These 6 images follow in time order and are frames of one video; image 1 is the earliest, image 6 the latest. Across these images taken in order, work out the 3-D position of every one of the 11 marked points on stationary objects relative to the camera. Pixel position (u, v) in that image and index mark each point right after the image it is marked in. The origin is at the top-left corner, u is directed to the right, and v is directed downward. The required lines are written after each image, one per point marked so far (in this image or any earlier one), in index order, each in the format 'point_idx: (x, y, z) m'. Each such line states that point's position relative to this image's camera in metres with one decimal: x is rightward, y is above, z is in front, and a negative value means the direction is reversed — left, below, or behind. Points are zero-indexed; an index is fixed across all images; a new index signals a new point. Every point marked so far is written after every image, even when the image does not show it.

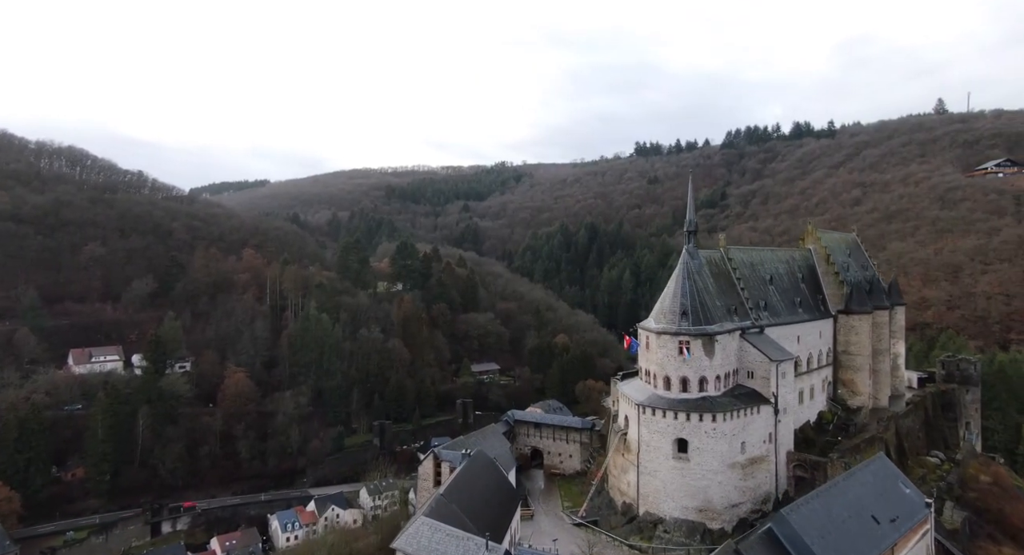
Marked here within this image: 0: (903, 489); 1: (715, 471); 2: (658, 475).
0: (+10.9, -5.9, +17.2) m
1: (+6.2, -5.9, +18.8) m
2: (+4.6, -6.3, +19.6) m
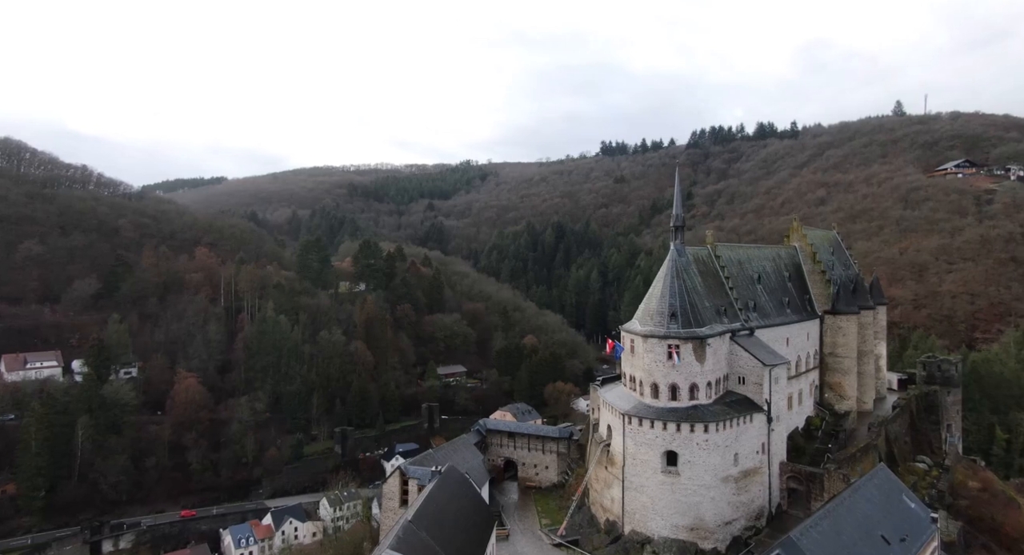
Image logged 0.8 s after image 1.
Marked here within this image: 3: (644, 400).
0: (+10.3, -5.8, +16.0) m
1: (+5.5, -5.9, +17.4) m
2: (+3.9, -6.2, +18.0) m
3: (+4.0, -3.7, +18.6) m
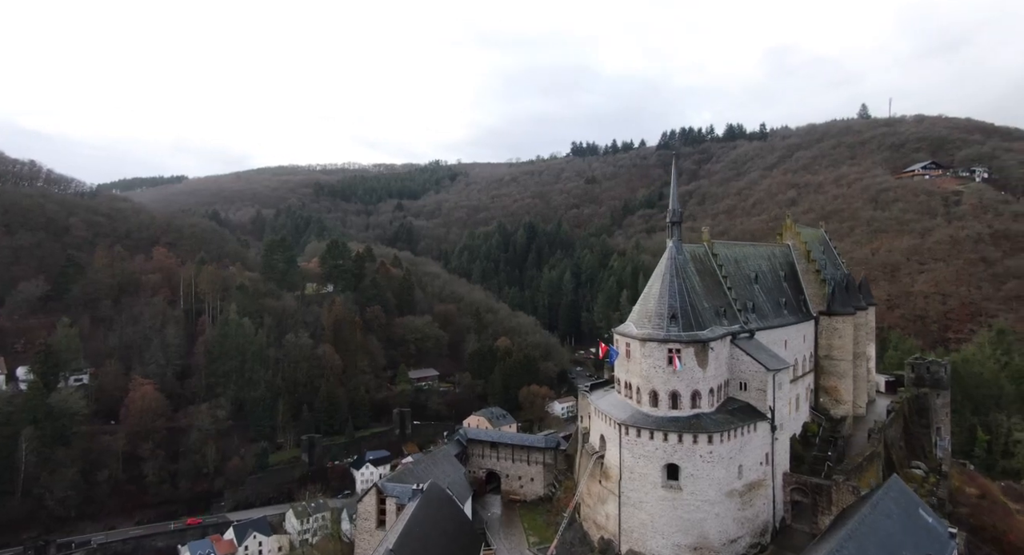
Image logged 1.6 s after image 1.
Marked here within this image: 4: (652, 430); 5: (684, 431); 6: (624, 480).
0: (+10.1, -5.8, +15.0) m
1: (+5.2, -5.9, +16.1) m
2: (+3.6, -6.2, +16.7) m
3: (+3.6, -3.7, +17.2) m
4: (+3.8, -4.1, +16.6) m
5: (+4.5, -4.1, +16.2) m
6: (+3.1, -5.7, +17.1) m
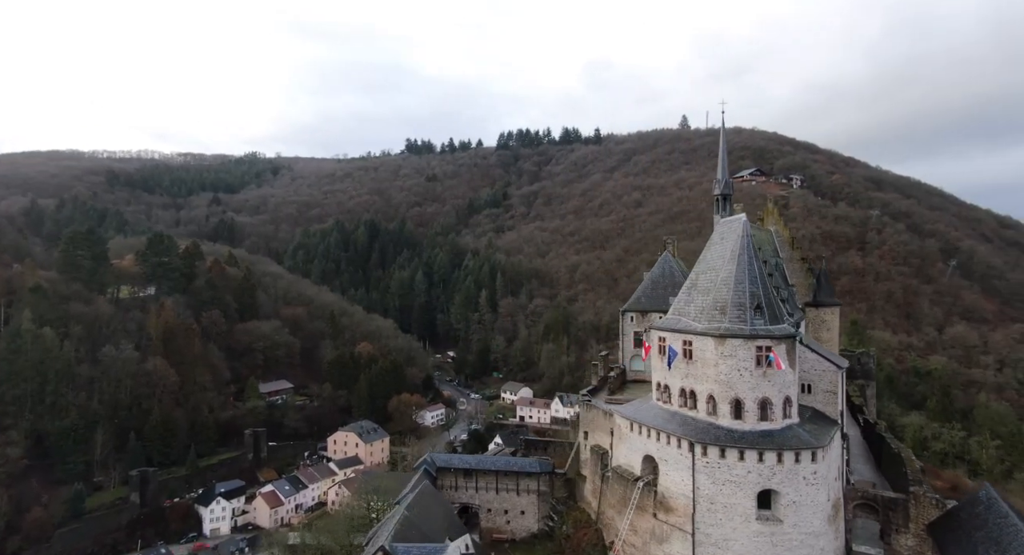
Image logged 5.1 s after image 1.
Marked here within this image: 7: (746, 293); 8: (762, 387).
0: (+11.5, -5.4, +13.6) m
1: (+6.5, -5.5, +13.3) m
2: (+4.8, -5.8, +13.4) m
3: (+4.6, -3.3, +13.9) m
4: (+5.0, -3.7, +13.4) m
5: (+5.8, -3.7, +13.2) m
6: (+4.2, -5.3, +13.7) m
7: (+5.2, -0.4, +14.1) m
8: (+5.4, -2.4, +13.7) m
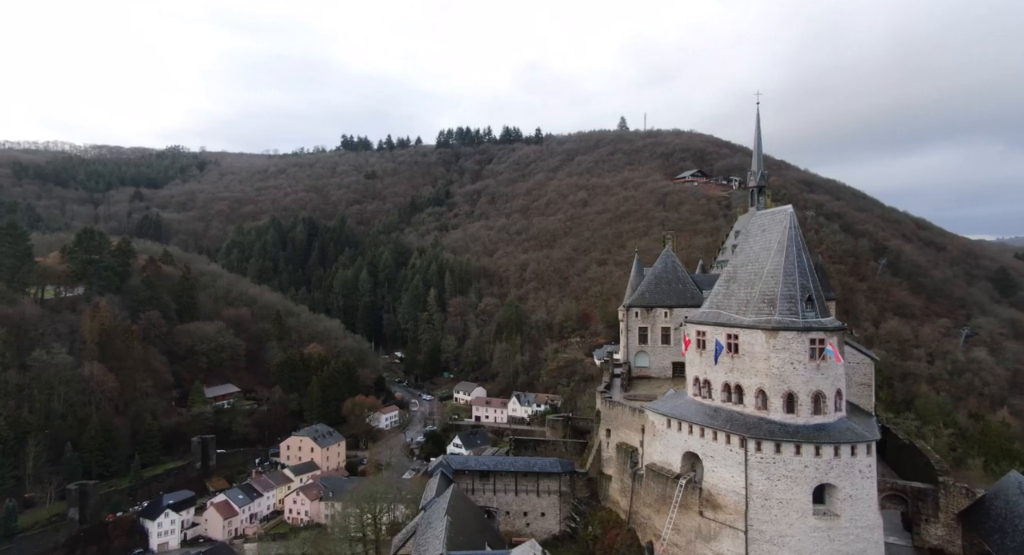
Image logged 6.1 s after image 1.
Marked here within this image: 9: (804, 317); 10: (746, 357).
0: (+12.5, -5.2, +14.1) m
1: (+7.6, -5.3, +13.3) m
2: (+5.9, -5.6, +13.2) m
3: (+5.7, -3.1, +13.7) m
4: (+6.1, -3.6, +13.3) m
5: (+6.9, -3.5, +13.1) m
6: (+5.3, -5.1, +13.4) m
7: (+6.3, -0.2, +14.0) m
8: (+6.5, -2.3, +13.5) m
9: (+6.4, -0.9, +13.6) m
10: (+5.3, -1.8, +14.1) m
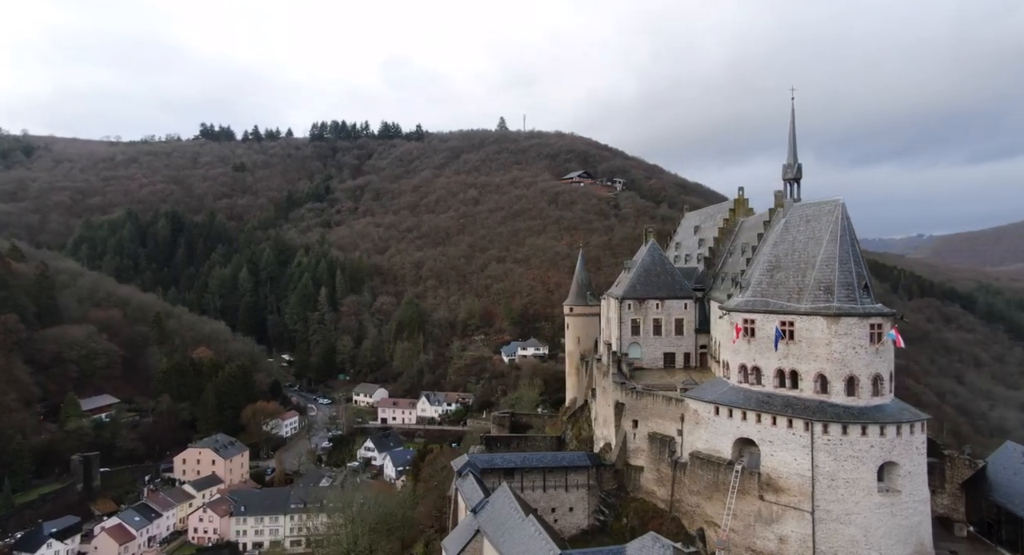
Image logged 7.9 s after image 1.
0: (+13.9, -4.9, +16.1) m
1: (+9.3, -5.0, +14.3) m
2: (+7.6, -5.3, +13.8) m
3: (+7.3, -2.8, +14.3) m
4: (+7.8, -3.3, +13.9) m
5: (+8.6, -3.2, +14.0) m
6: (+7.0, -4.8, +13.9) m
7: (+7.8, +0.1, +14.6) m
8: (+8.2, -2.0, +14.3) m
9: (+8.0, -0.6, +14.3) m
10: (+6.8, -1.5, +14.6) m
